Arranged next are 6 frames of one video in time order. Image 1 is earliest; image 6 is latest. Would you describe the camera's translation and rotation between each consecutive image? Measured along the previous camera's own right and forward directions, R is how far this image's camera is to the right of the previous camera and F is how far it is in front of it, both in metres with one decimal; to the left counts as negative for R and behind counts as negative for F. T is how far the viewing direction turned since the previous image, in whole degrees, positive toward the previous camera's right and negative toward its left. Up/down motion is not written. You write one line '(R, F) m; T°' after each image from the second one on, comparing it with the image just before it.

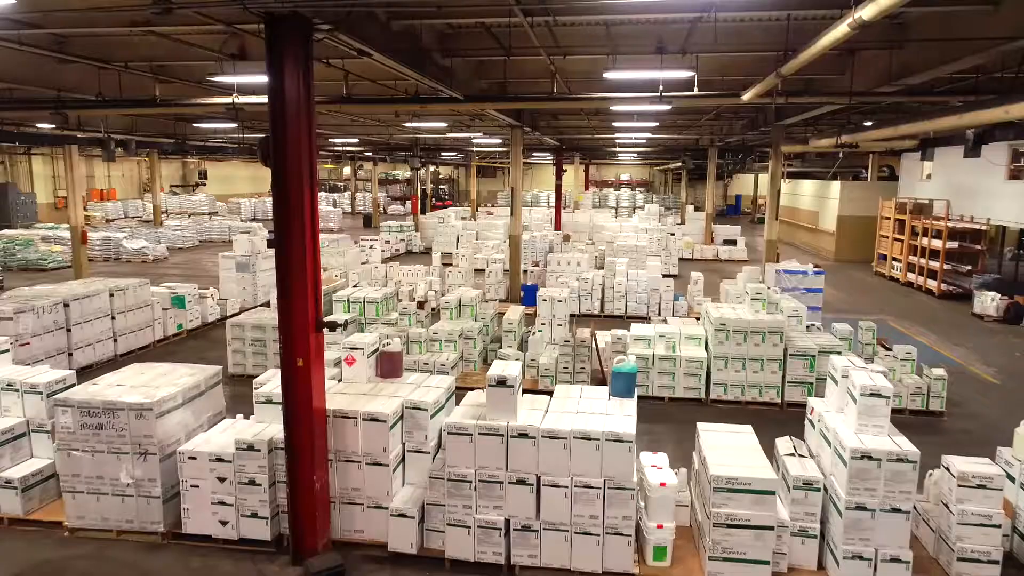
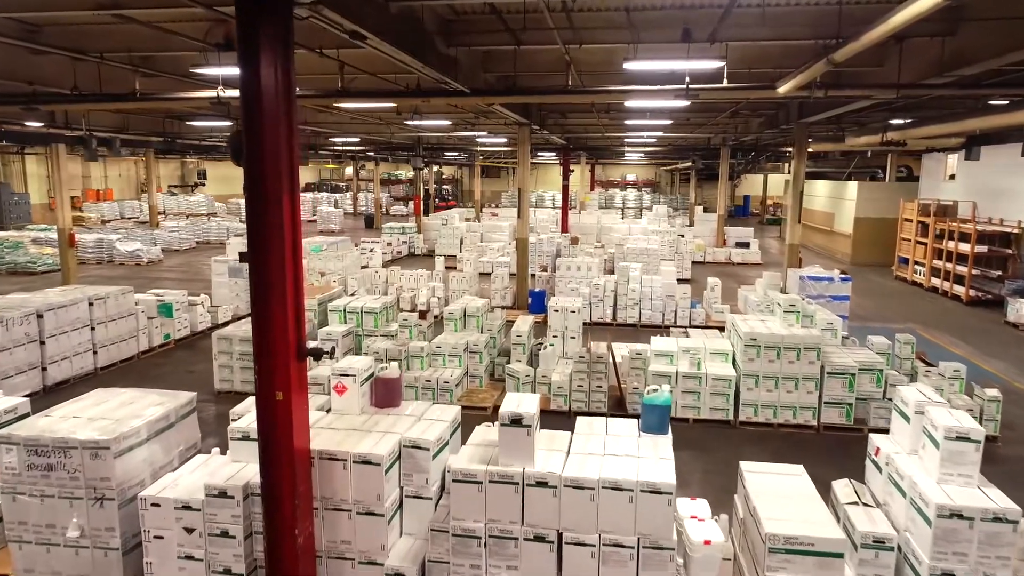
(-0.1, +0.8) m; 0°
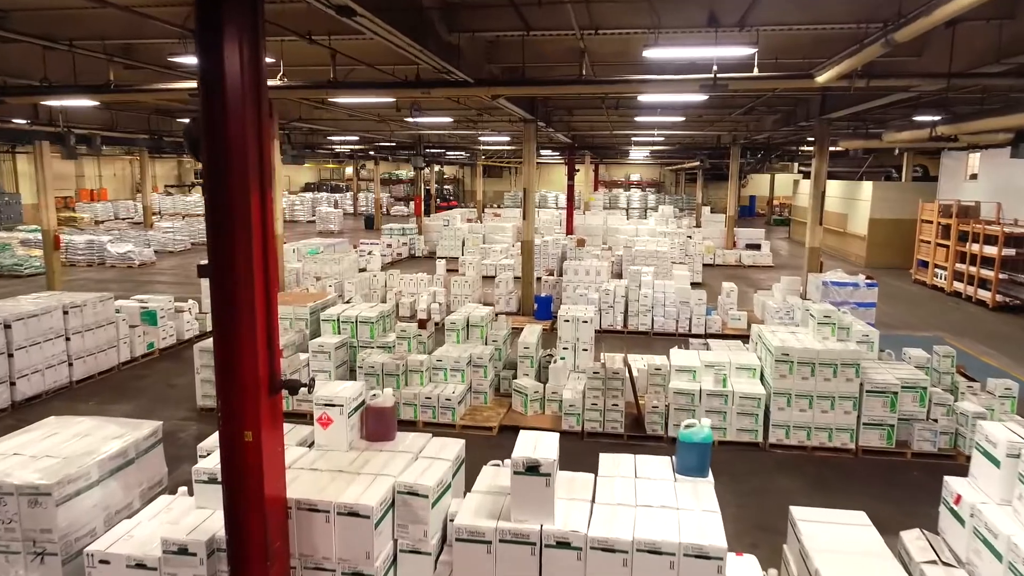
(-0.1, +0.7) m; 0°
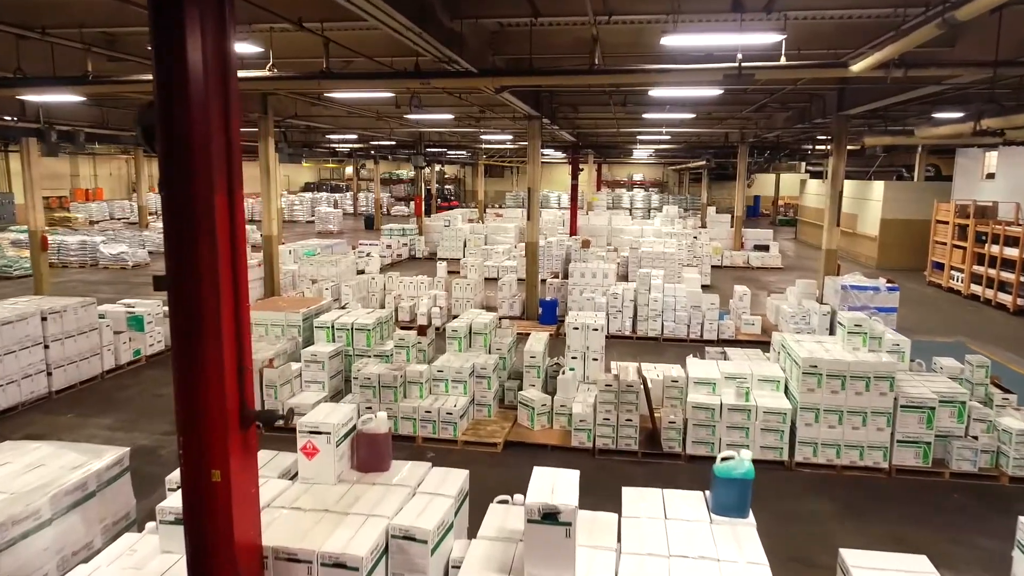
(-0.1, +0.5) m; 0°
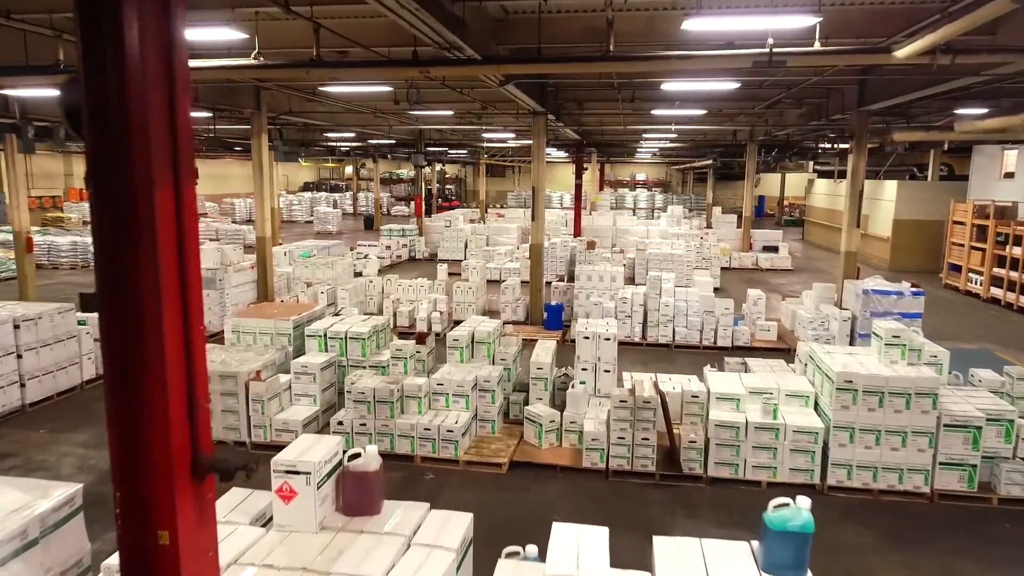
(-0.1, +0.6) m; 0°
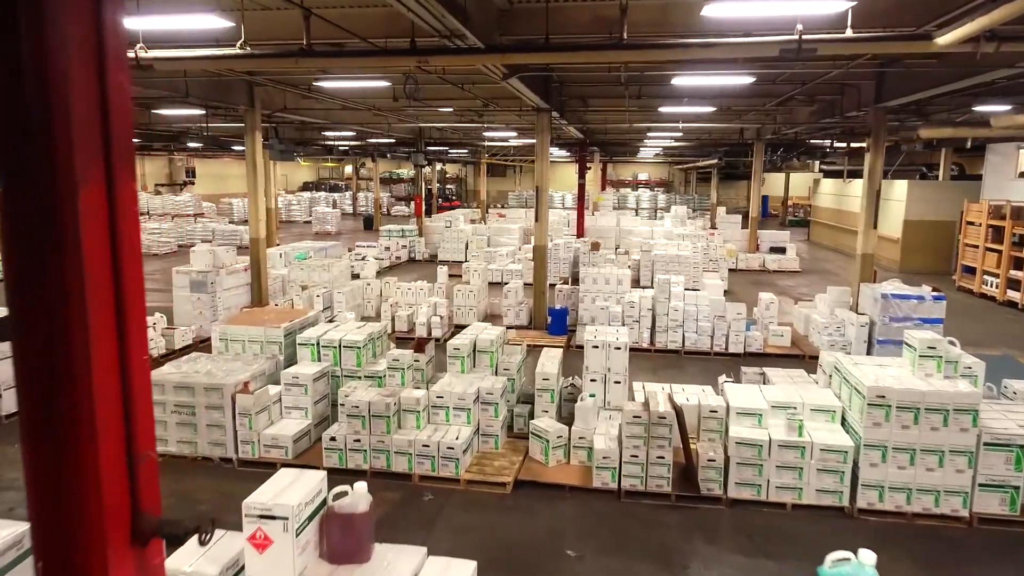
(0.0, +0.5) m; 0°
